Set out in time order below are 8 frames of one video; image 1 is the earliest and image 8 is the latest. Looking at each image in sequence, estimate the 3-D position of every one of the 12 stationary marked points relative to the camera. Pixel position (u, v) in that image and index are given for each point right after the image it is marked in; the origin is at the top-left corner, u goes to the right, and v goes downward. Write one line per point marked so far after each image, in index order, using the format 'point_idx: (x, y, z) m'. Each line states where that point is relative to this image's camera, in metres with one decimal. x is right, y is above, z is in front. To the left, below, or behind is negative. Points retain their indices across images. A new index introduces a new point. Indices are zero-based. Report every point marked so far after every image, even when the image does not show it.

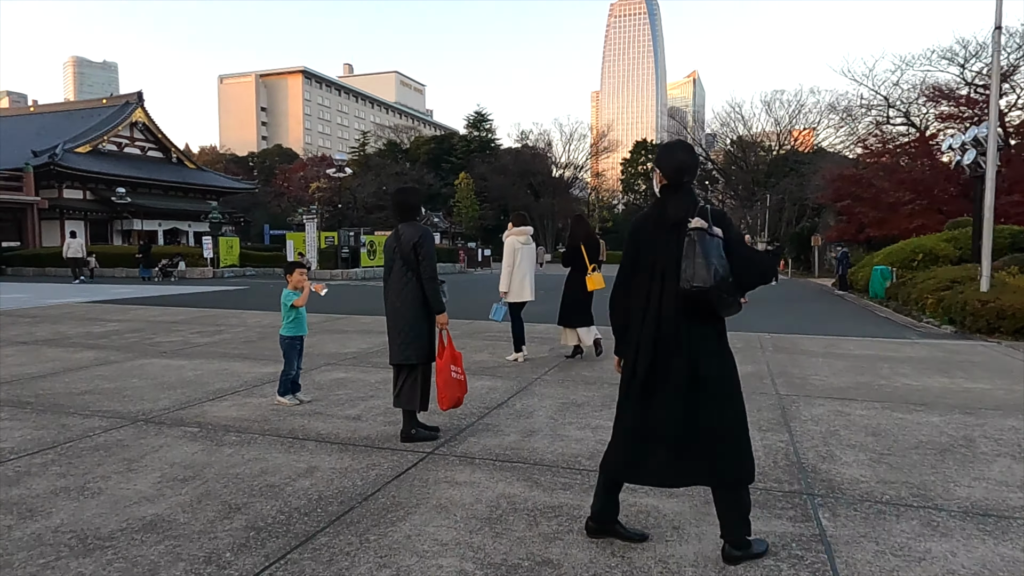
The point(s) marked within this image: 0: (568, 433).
0: (+0.4, -0.9, +4.3) m
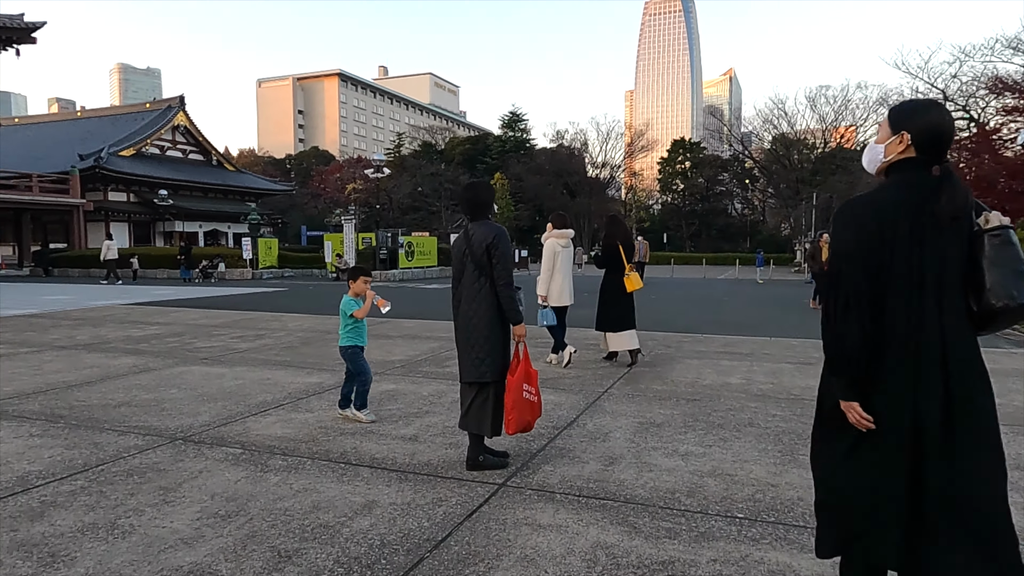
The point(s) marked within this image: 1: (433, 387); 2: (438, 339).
0: (+0.8, -1.0, +3.7) m
1: (-0.7, -0.8, +5.6) m
2: (-1.0, -0.7, +8.6) m
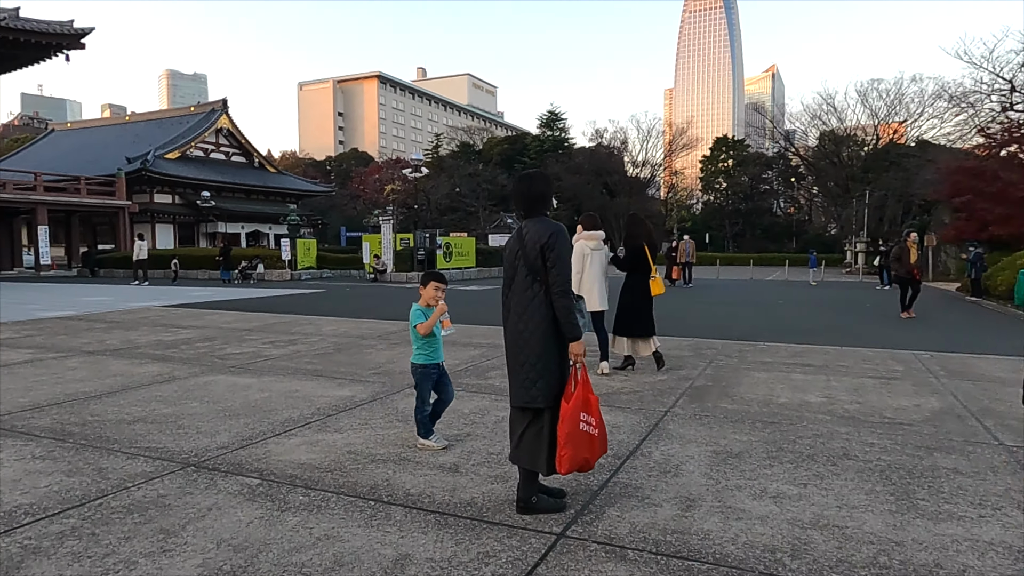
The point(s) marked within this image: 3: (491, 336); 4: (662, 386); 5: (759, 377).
0: (+1.1, -1.0, +3.1) m
1: (-0.3, -0.9, +5.1) m
2: (-0.4, -0.7, +8.0) m
3: (-0.3, -0.6, +8.9) m
4: (+1.3, -0.9, +5.8) m
5: (+2.3, -0.8, +6.2) m
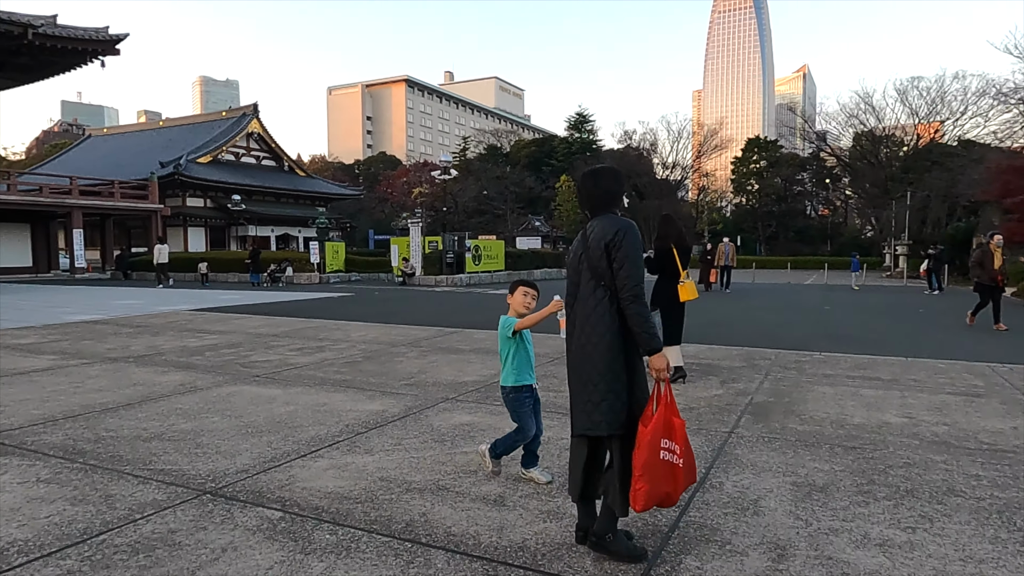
0: (+1.3, -1.1, +2.6) m
1: (0.0, -0.9, +4.7) m
2: (0.0, -0.8, +7.6) m
3: (+0.2, -0.7, +8.5) m
4: (+1.7, -0.9, +5.3) m
5: (+2.7, -0.9, +5.7) m
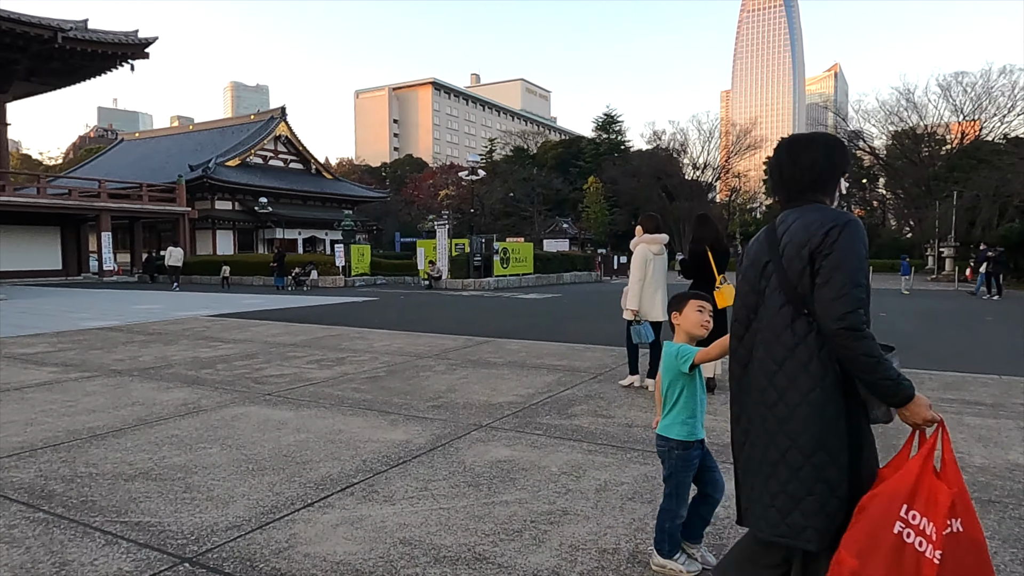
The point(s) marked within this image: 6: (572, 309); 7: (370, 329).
0: (+1.5, -1.1, +1.9) m
1: (+0.3, -1.0, +3.9) m
2: (+0.4, -0.8, +6.9) m
3: (+0.6, -0.8, +7.7) m
4: (+2.0, -1.0, +4.5) m
5: (+3.0, -1.0, +4.8) m
6: (+1.3, -0.4, +14.9) m
7: (-2.2, -0.6, +10.3) m
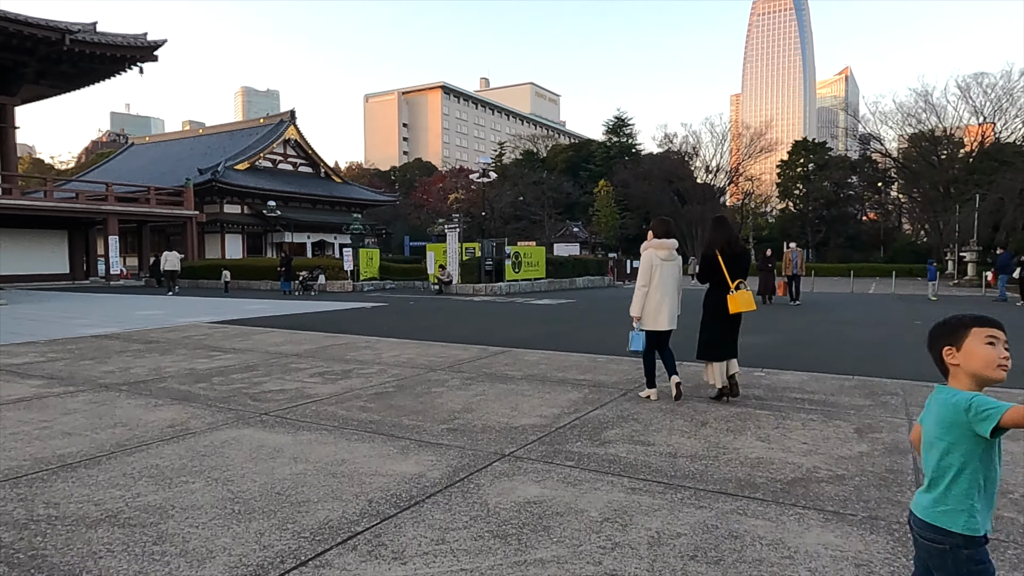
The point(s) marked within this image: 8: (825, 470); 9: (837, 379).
0: (+1.6, -1.2, +1.3) m
1: (+0.5, -1.1, +3.3) m
2: (+0.6, -0.9, +6.3) m
3: (+0.8, -0.9, +7.1) m
4: (+2.1, -1.0, +3.9) m
5: (+3.1, -1.0, +4.2) m
6: (+1.6, -0.6, +14.3) m
7: (-2.0, -0.7, +9.7) m
8: (+1.8, -1.0, +3.8) m
9: (+3.2, -0.9, +6.6) m
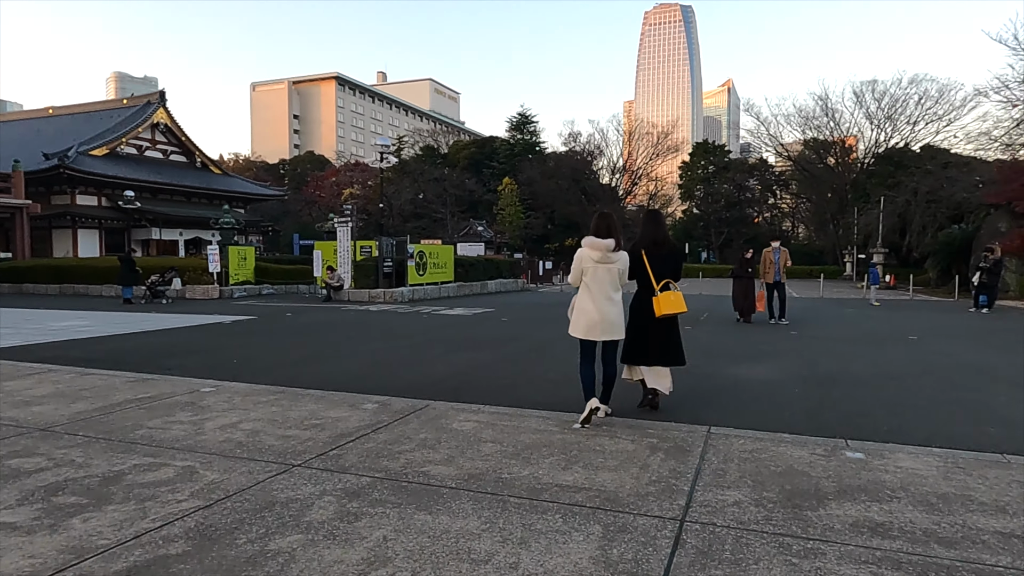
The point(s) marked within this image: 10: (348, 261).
0: (+2.1, -1.3, -1.6) m
1: (+0.6, -1.2, +0.3) m
2: (+0.3, -1.1, +3.2) m
3: (+0.4, -1.0, +4.1) m
4: (+2.1, -1.2, +1.1) m
5: (+3.1, -1.2, +1.5) m
6: (+0.1, -0.7, +11.3) m
7: (-2.8, -0.9, +6.2) m
8: (+1.8, -1.2, +0.9) m
9: (+2.8, -1.0, +3.9) m
10: (-4.7, +0.8, +18.9) m
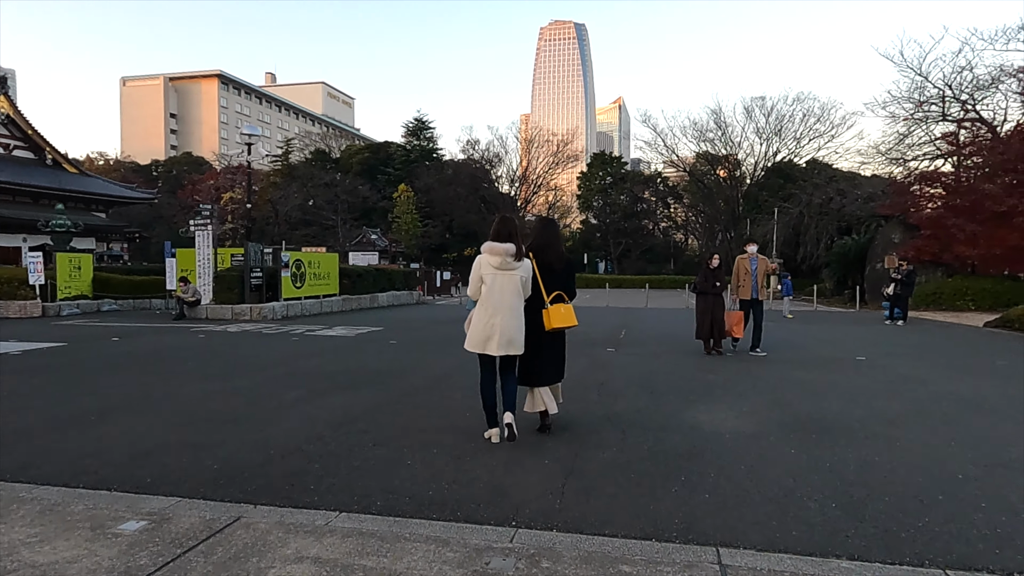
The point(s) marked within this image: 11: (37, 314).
0: (+2.5, -1.3, -3.4) m
1: (+0.7, -1.3, -1.7) m
2: (0.0, -1.2, +1.1) m
3: (-0.1, -1.1, +2.0) m
4: (+2.1, -1.2, -0.7) m
5: (+3.0, -1.2, -0.1) m
6: (-1.4, -0.9, +9.1) m
7: (-3.5, -1.0, +3.7) m
8: (+1.9, -1.2, -0.9) m
9: (+2.4, -1.1, +2.2) m
10: (-7.3, +0.4, +16.0) m
11: (-11.0, -0.6, +15.4) m
